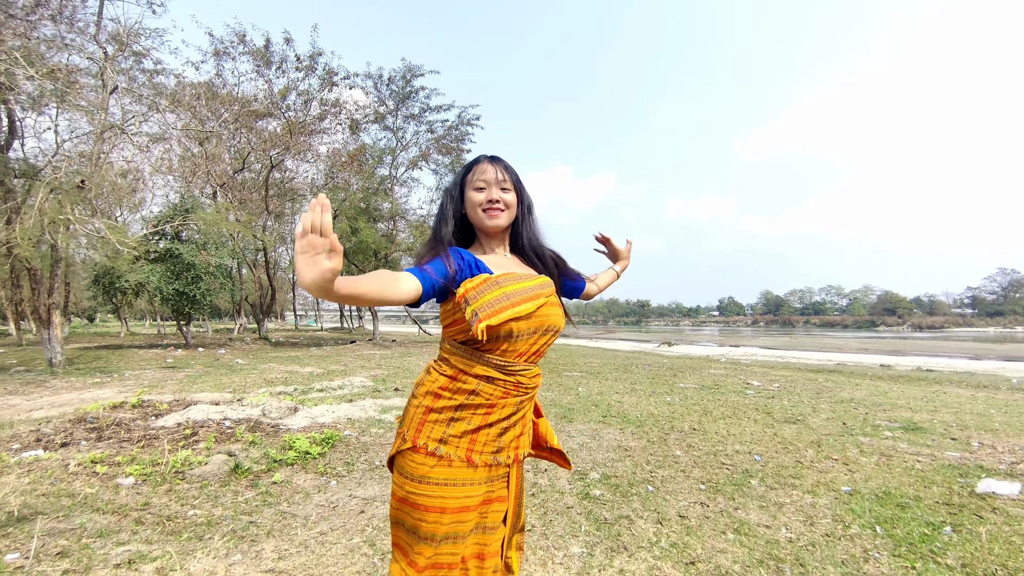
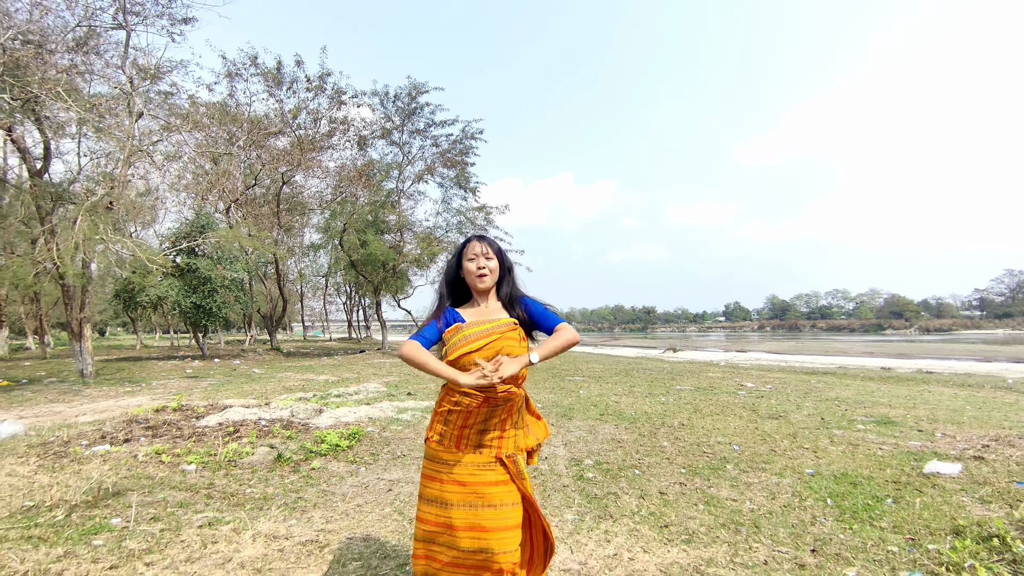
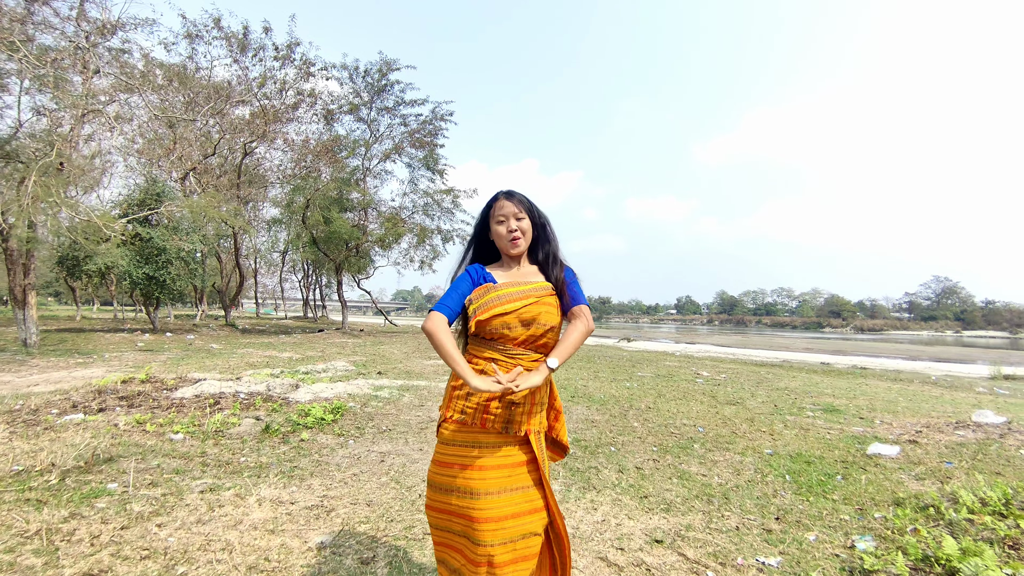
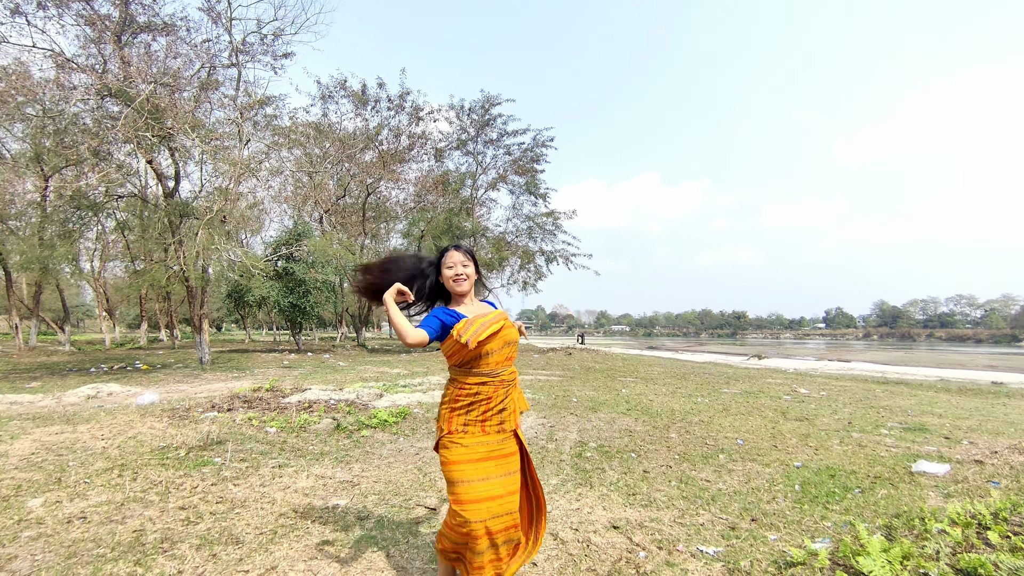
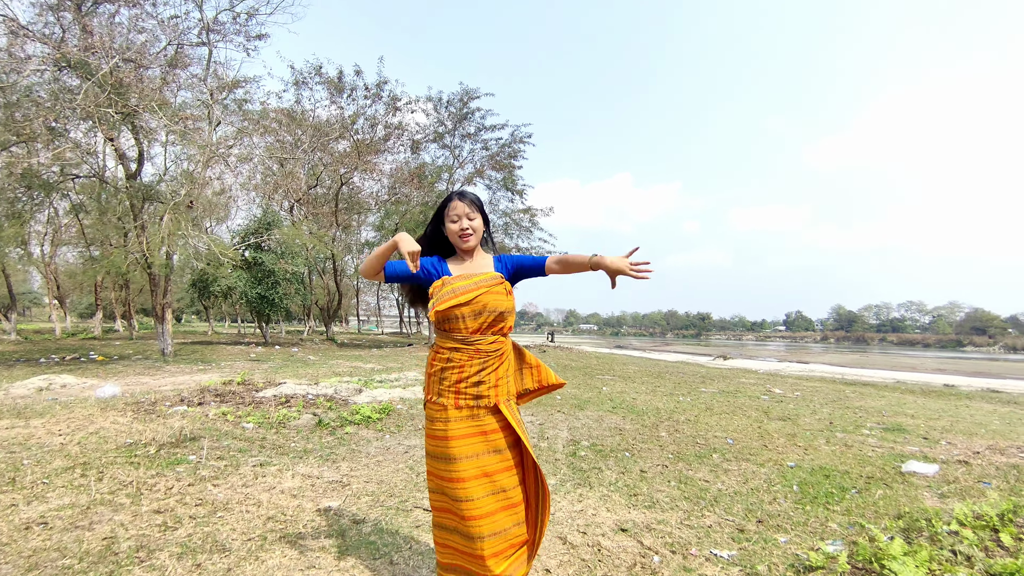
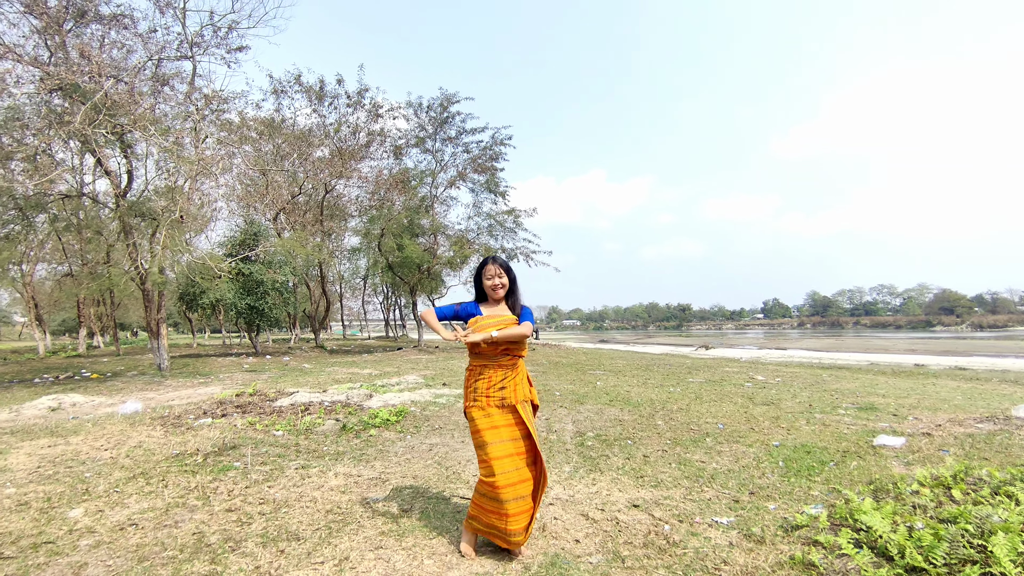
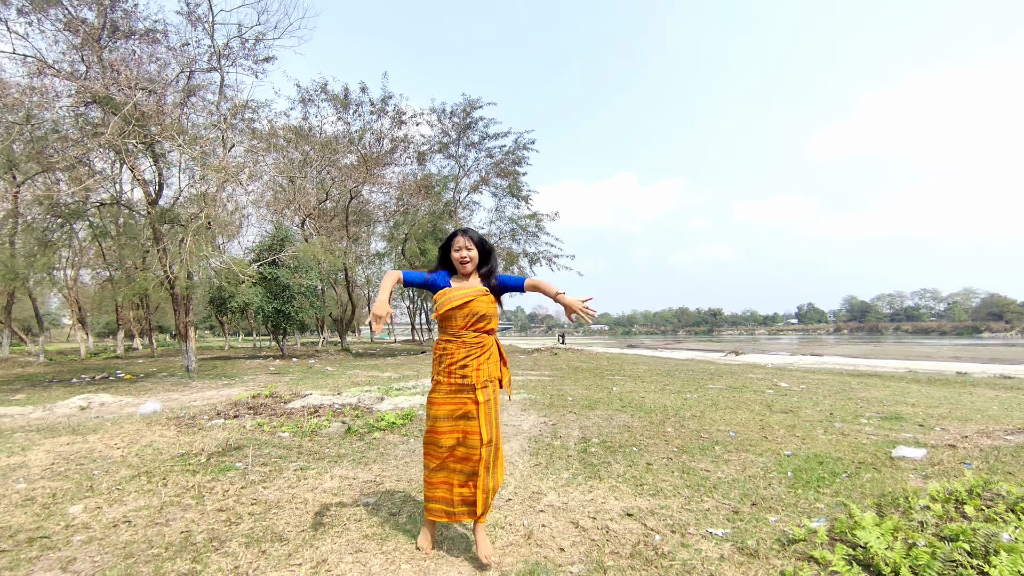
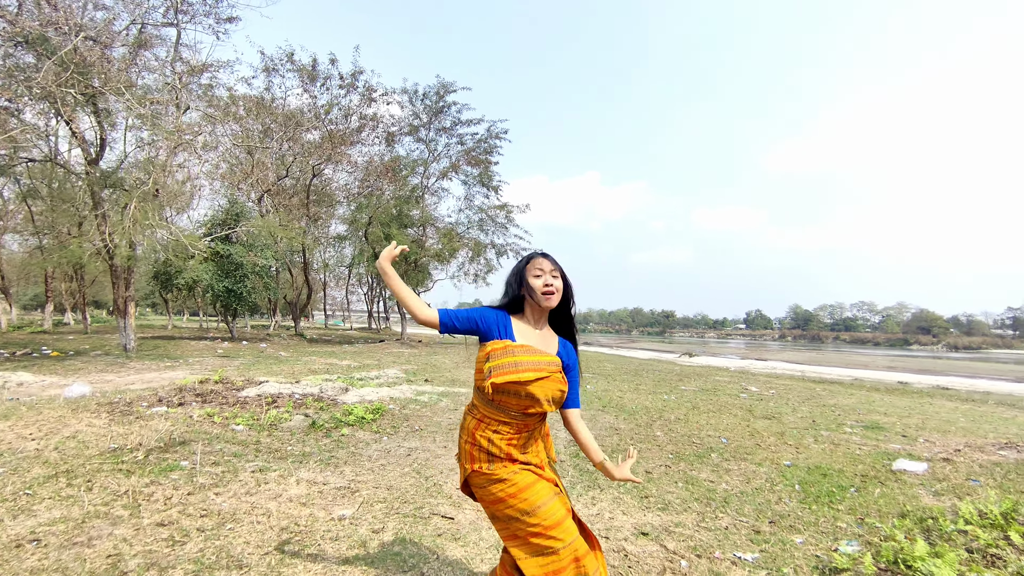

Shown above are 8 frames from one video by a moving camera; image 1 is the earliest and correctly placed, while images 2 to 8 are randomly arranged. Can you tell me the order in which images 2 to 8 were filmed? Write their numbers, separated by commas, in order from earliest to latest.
2, 6, 7, 4, 5, 8, 3
